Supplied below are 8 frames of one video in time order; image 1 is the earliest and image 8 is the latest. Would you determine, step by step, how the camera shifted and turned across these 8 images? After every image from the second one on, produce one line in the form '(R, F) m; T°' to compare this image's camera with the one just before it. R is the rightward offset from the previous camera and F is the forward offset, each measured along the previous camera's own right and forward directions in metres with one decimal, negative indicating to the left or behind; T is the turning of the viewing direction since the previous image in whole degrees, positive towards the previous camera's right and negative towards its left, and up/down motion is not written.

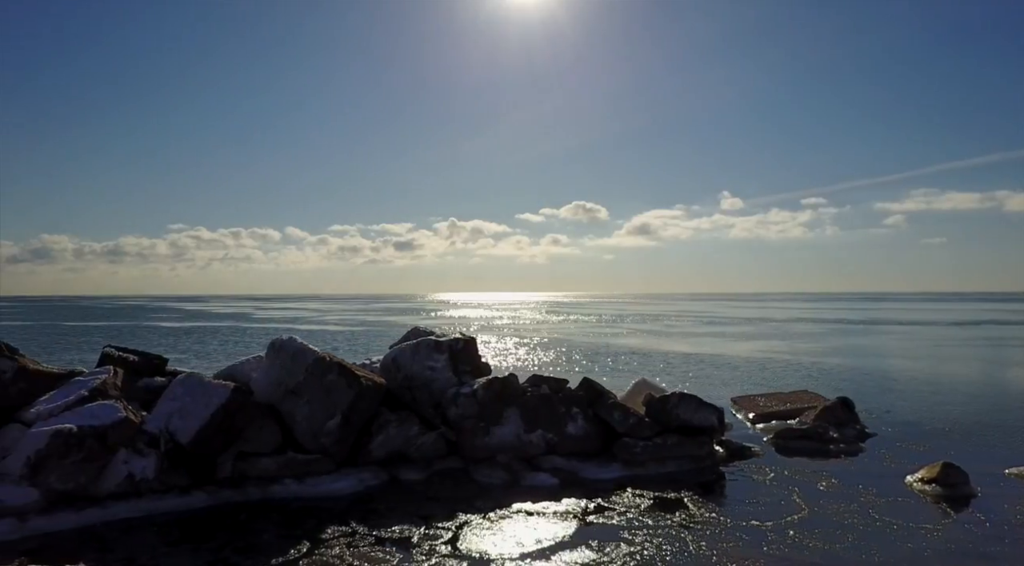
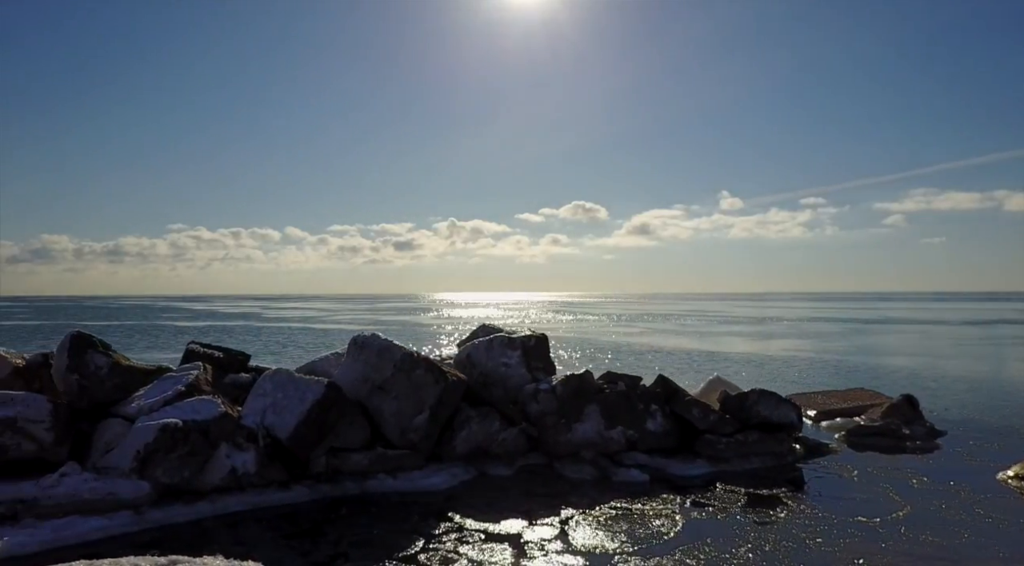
(-1.4, 0.0) m; -1°
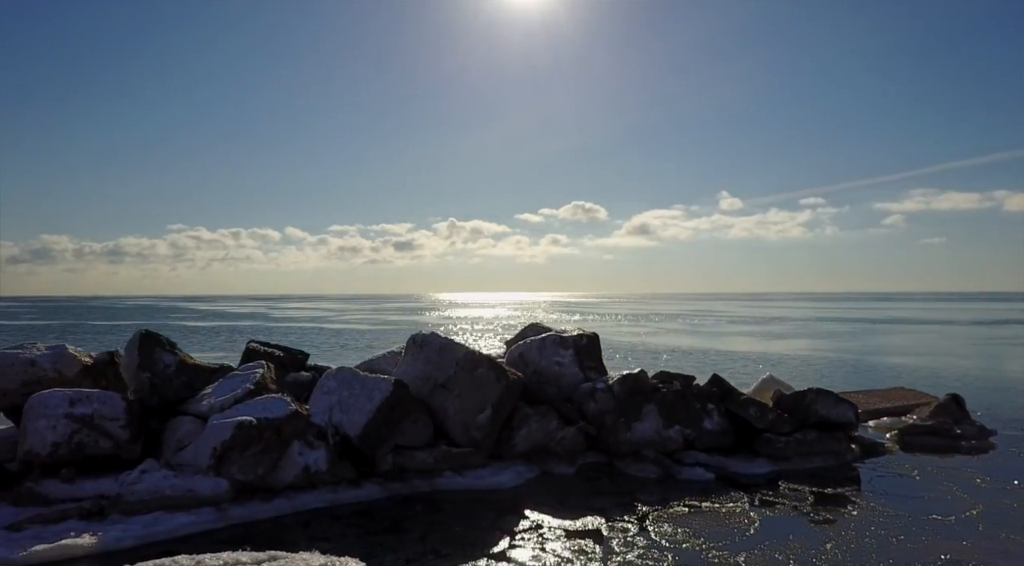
(-1.0, -0.1) m; -1°
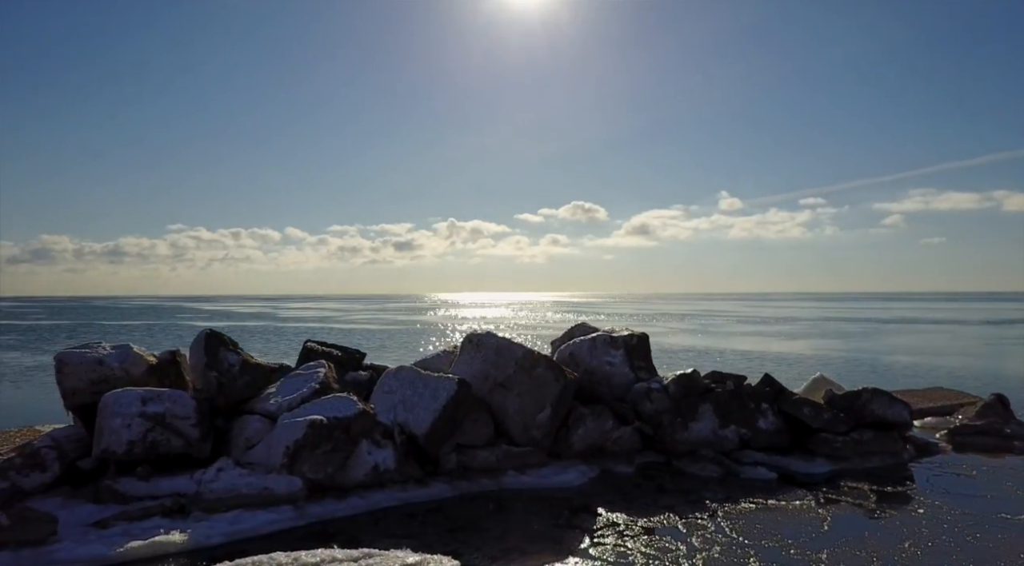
(-1.0, -0.1) m; -1°
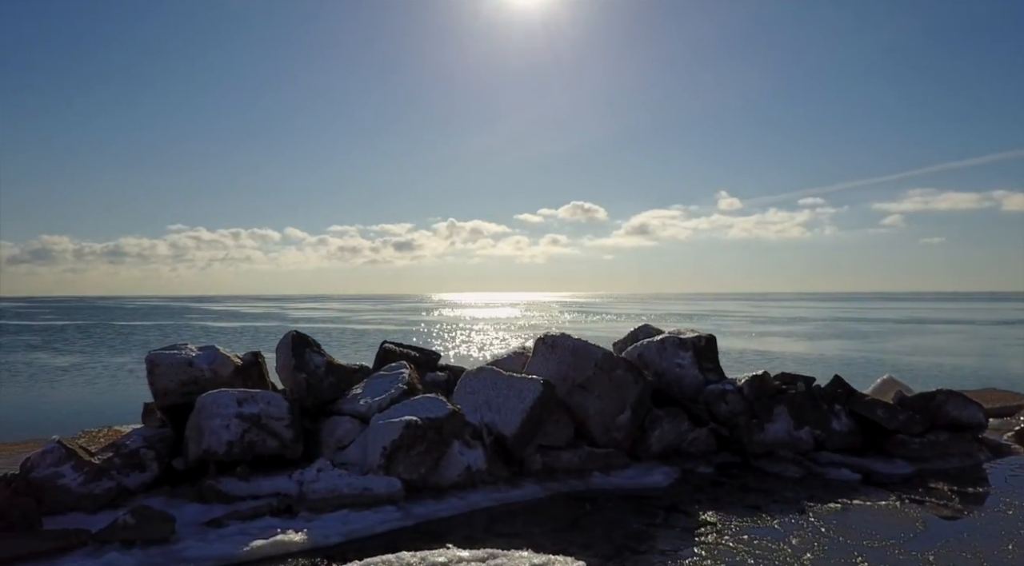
(-1.3, -0.1) m; -1°
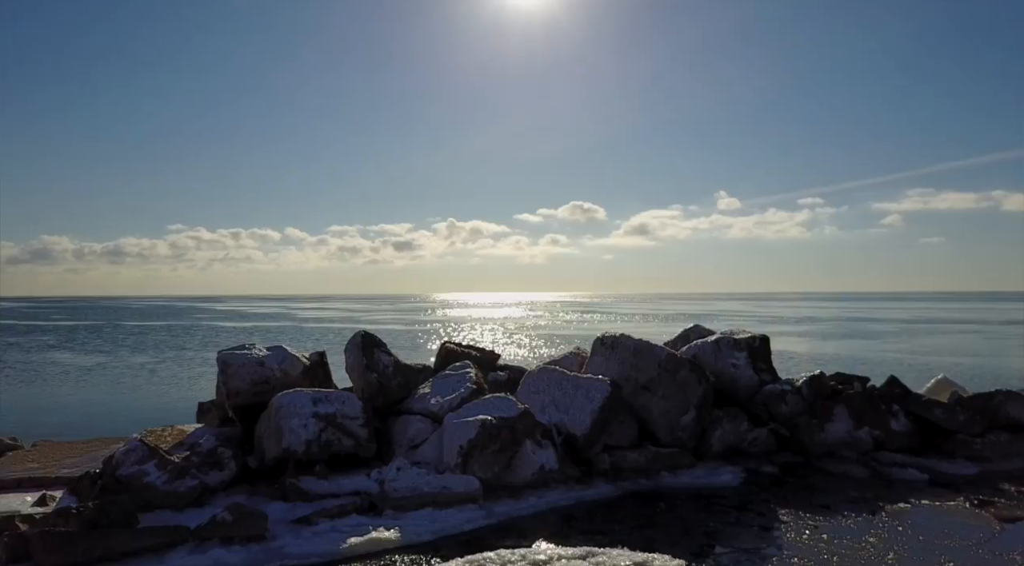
(-1.1, -0.1) m; -1°
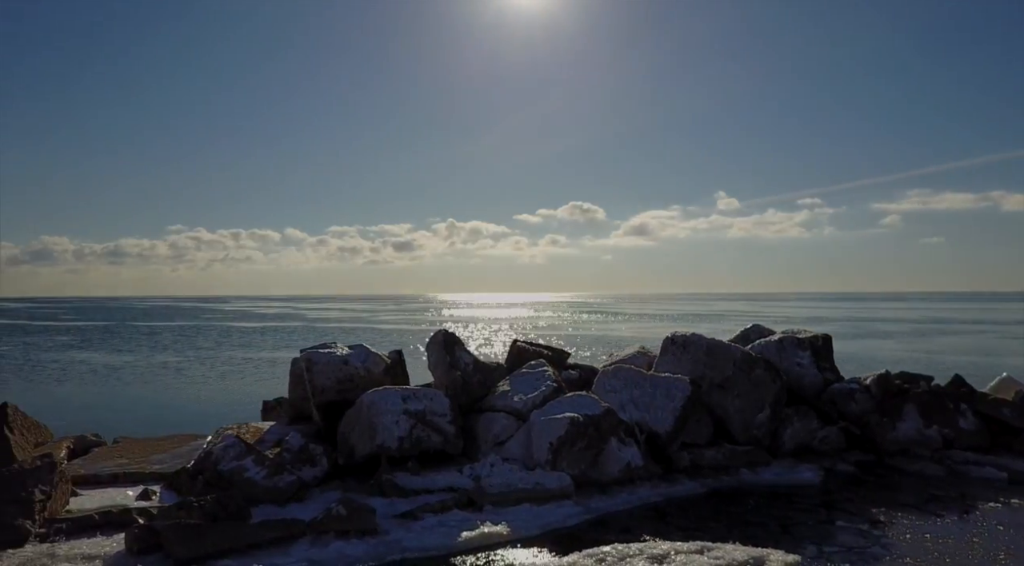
(-1.3, -0.2) m; -1°
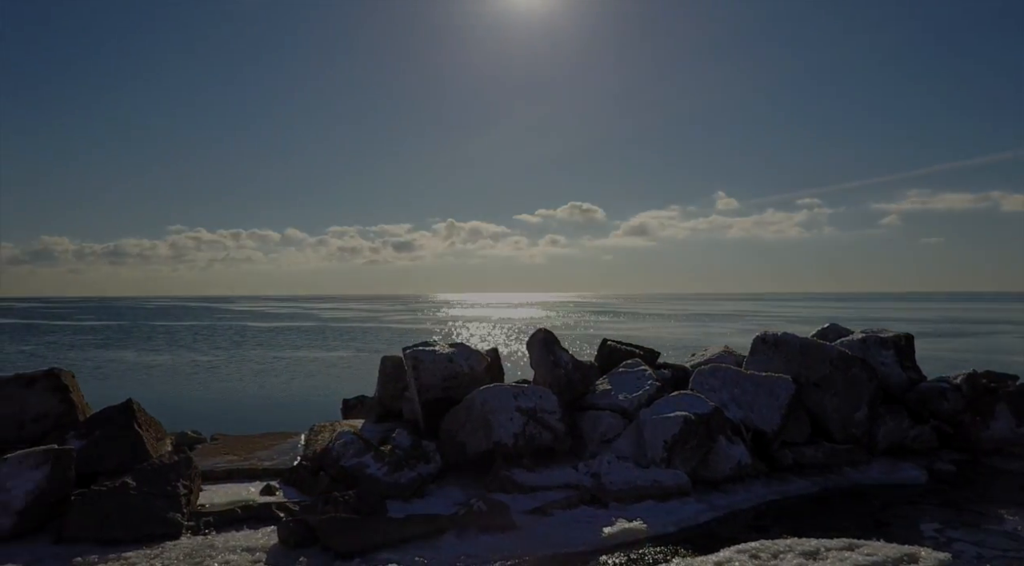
(-1.7, -0.1) m; -1°
